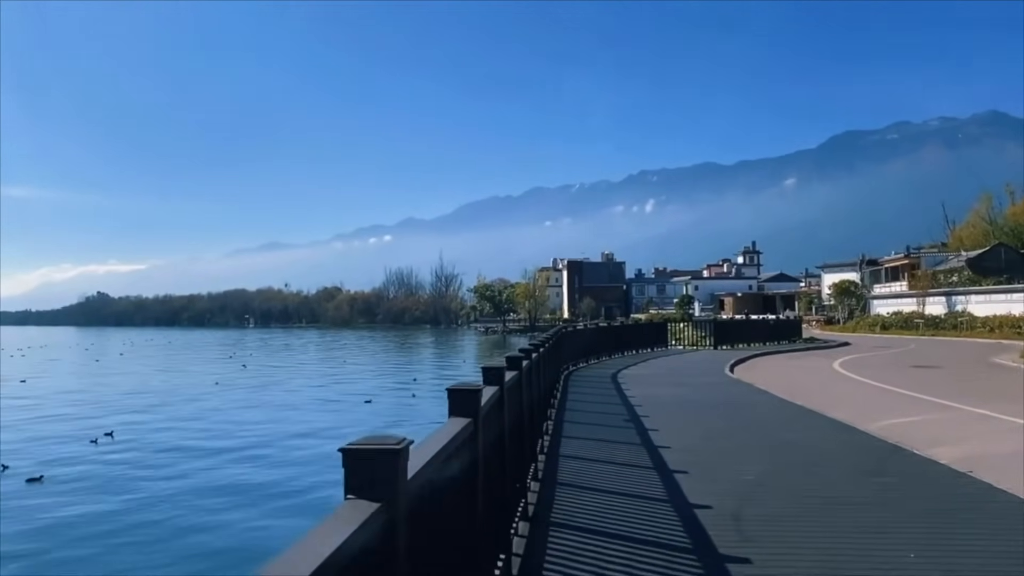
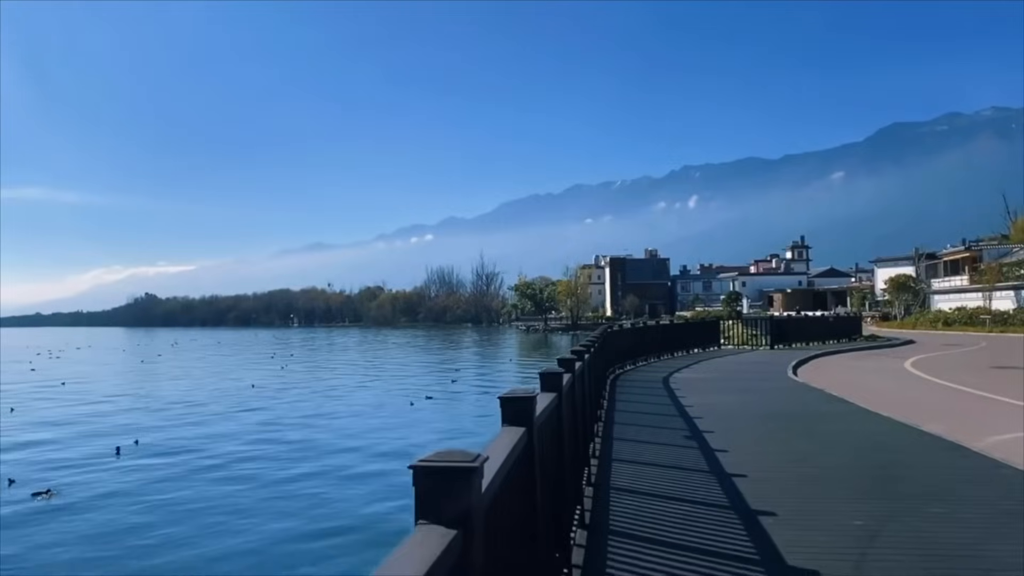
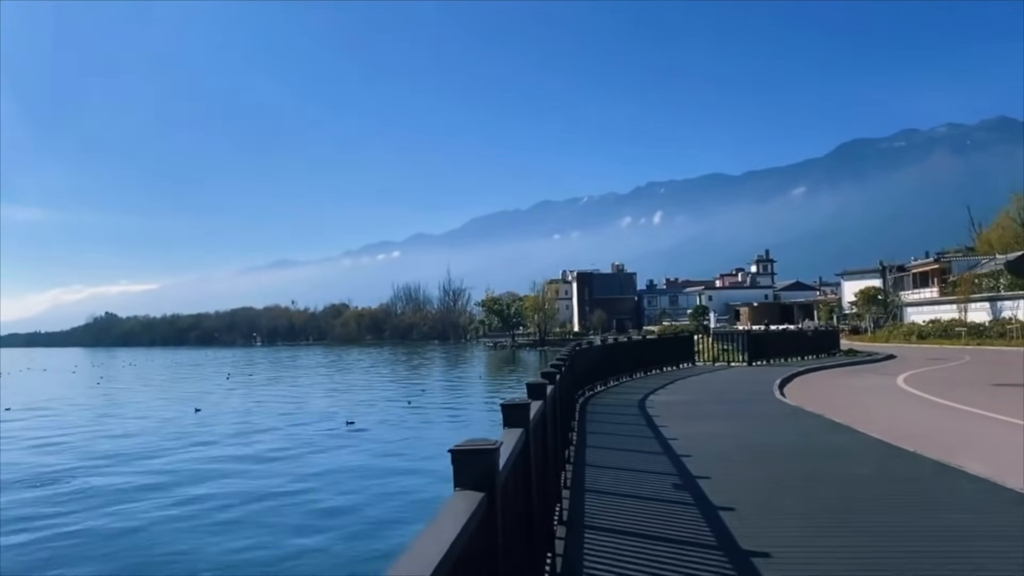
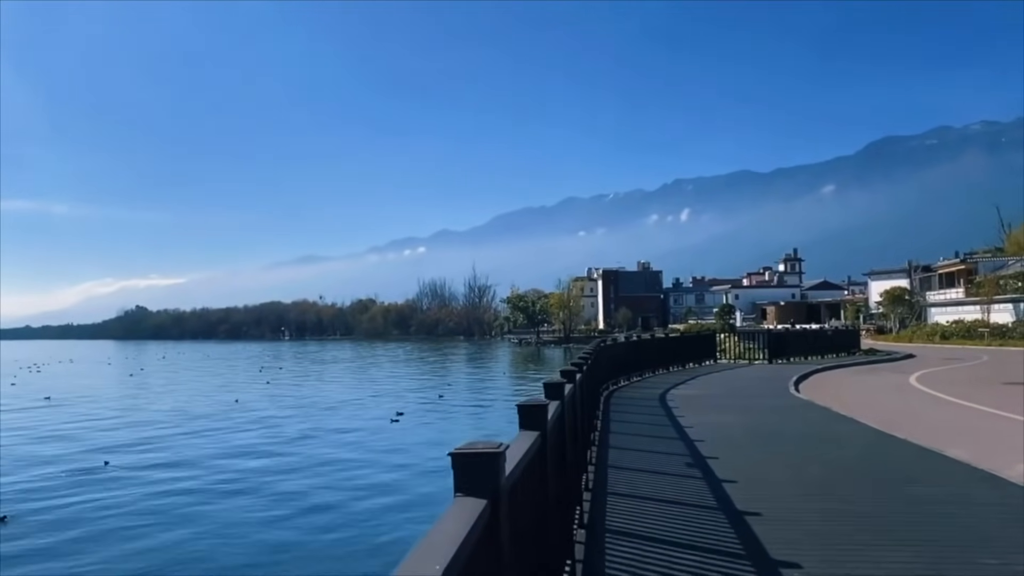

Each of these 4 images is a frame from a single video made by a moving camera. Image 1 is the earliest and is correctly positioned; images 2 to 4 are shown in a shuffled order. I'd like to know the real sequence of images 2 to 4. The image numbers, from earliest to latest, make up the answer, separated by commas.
2, 4, 3
